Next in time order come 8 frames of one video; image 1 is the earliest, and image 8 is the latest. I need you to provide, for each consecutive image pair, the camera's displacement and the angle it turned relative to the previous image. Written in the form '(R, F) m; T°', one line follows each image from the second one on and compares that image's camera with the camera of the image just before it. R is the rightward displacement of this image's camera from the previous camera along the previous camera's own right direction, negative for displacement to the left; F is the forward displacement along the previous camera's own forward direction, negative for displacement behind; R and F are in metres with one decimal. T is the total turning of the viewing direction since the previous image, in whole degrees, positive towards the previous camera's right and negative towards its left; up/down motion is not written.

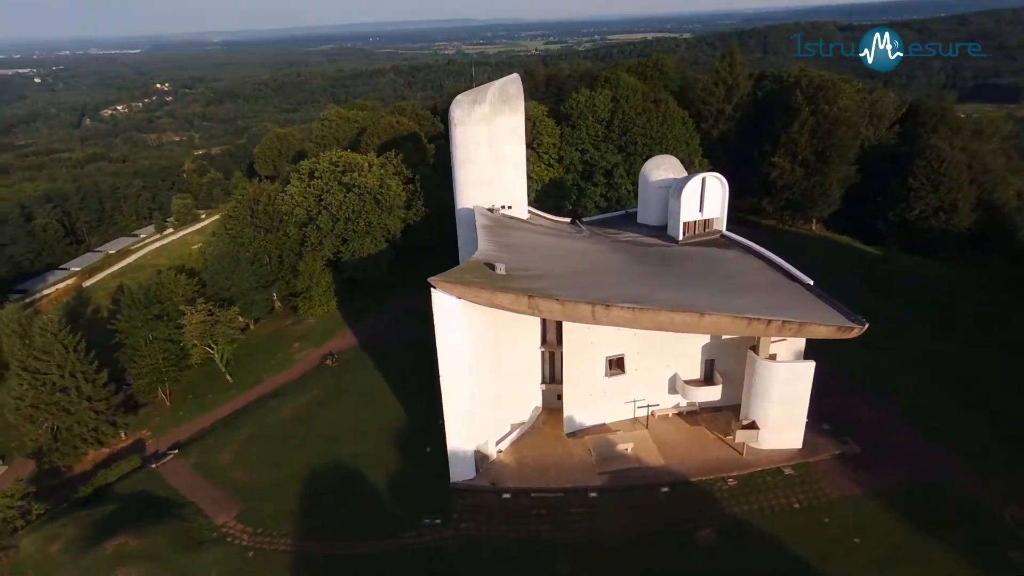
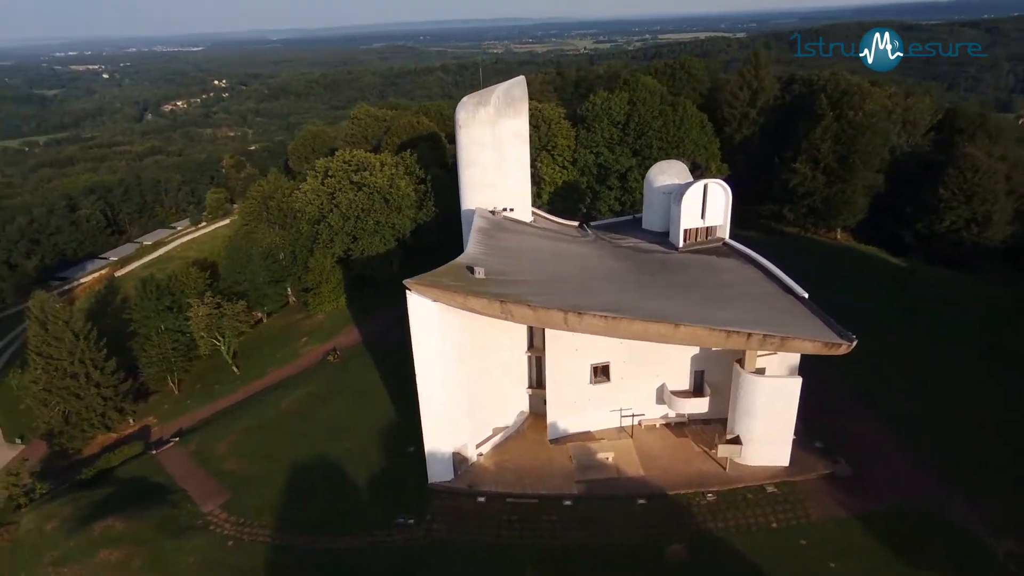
(+1.6, +0.1) m; -4°
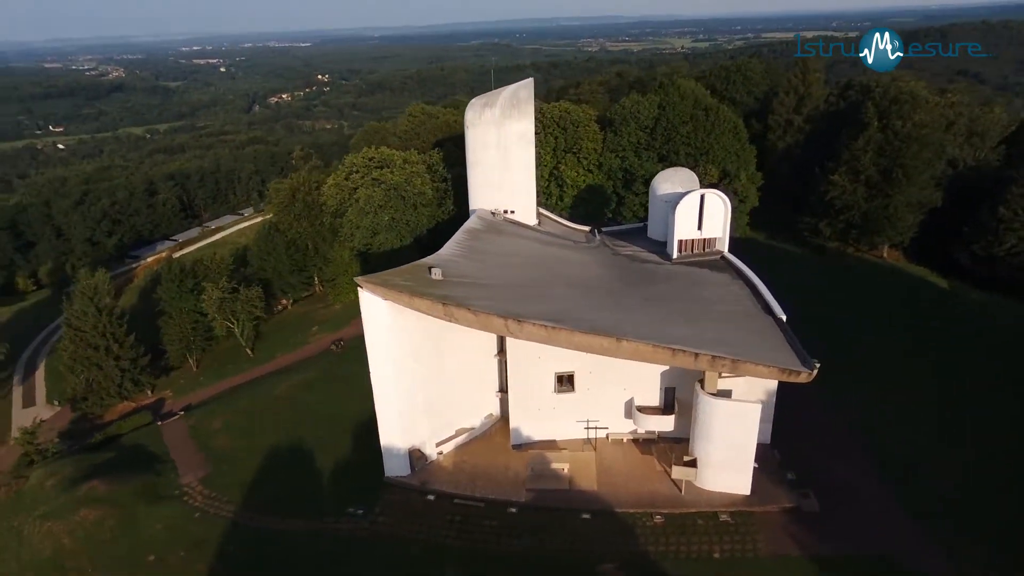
(+3.2, +0.2) m; -7°
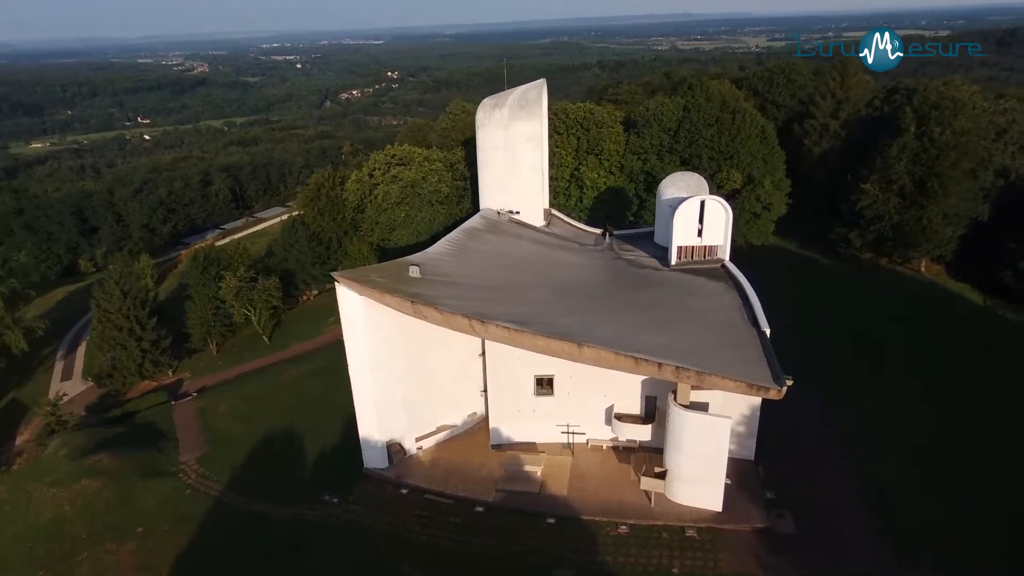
(+2.1, +0.1) m; -5°
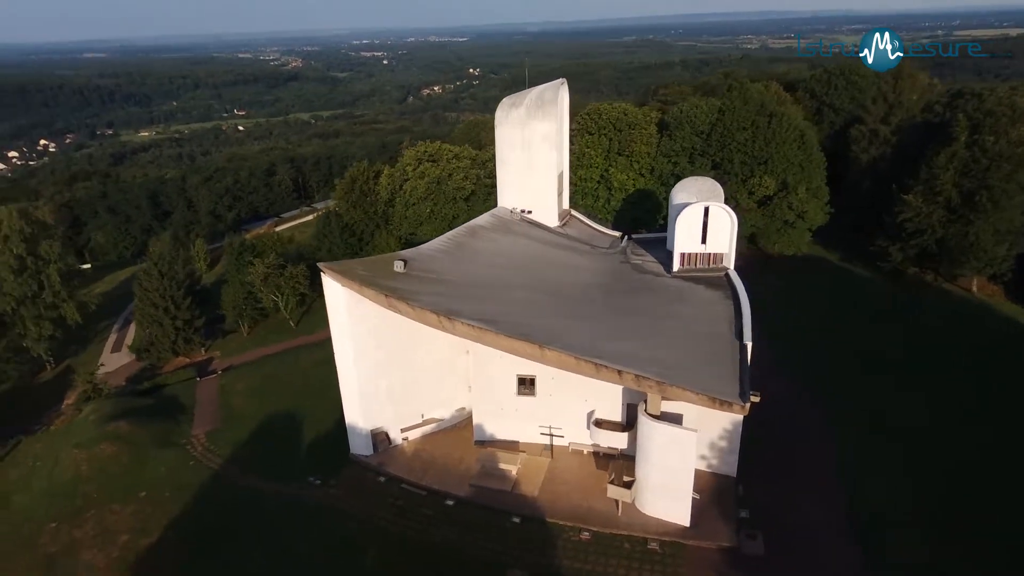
(+2.4, 0.0) m; -7°
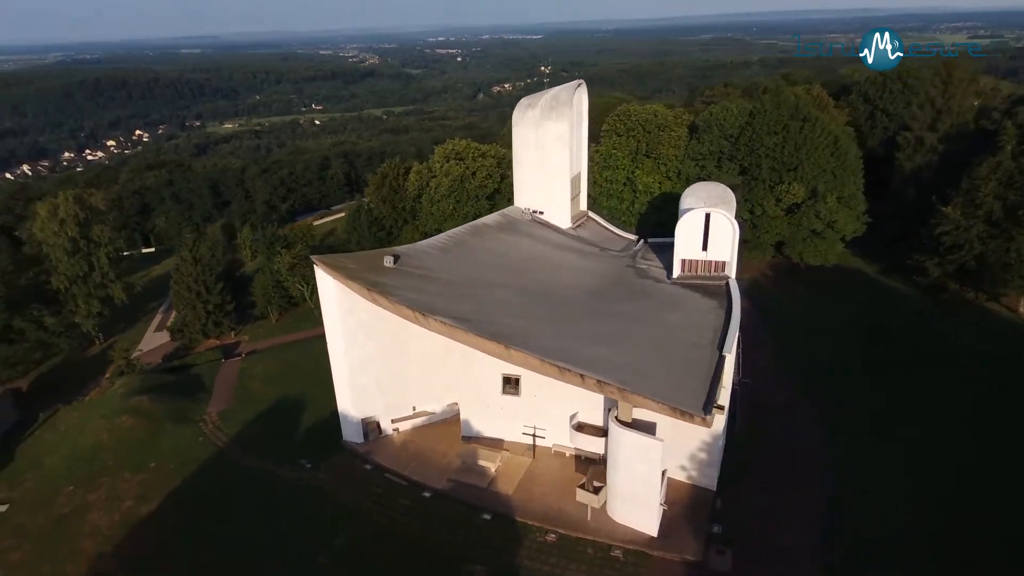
(+2.1, 0.0) m; -6°
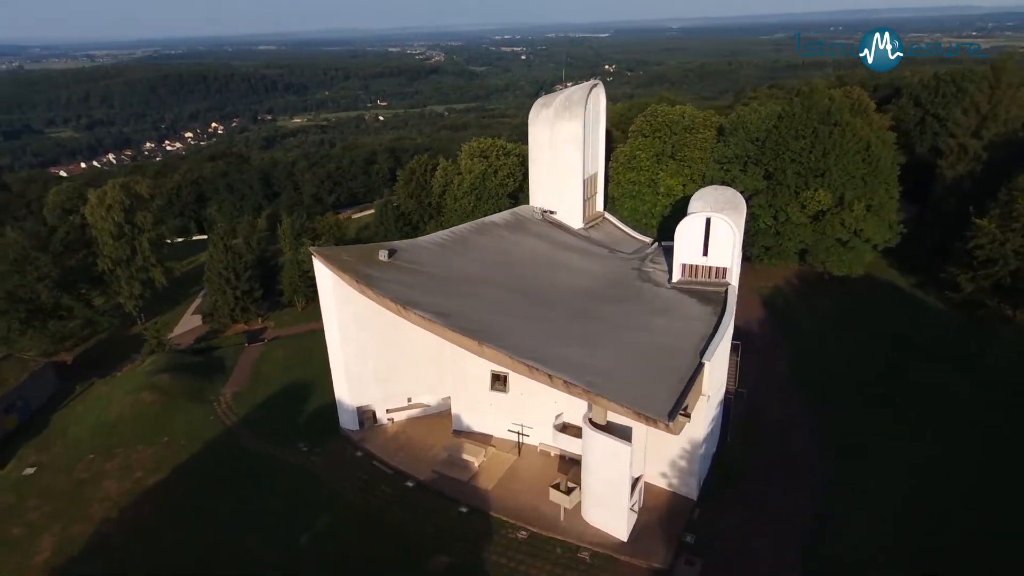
(+1.8, -0.1) m; -5°
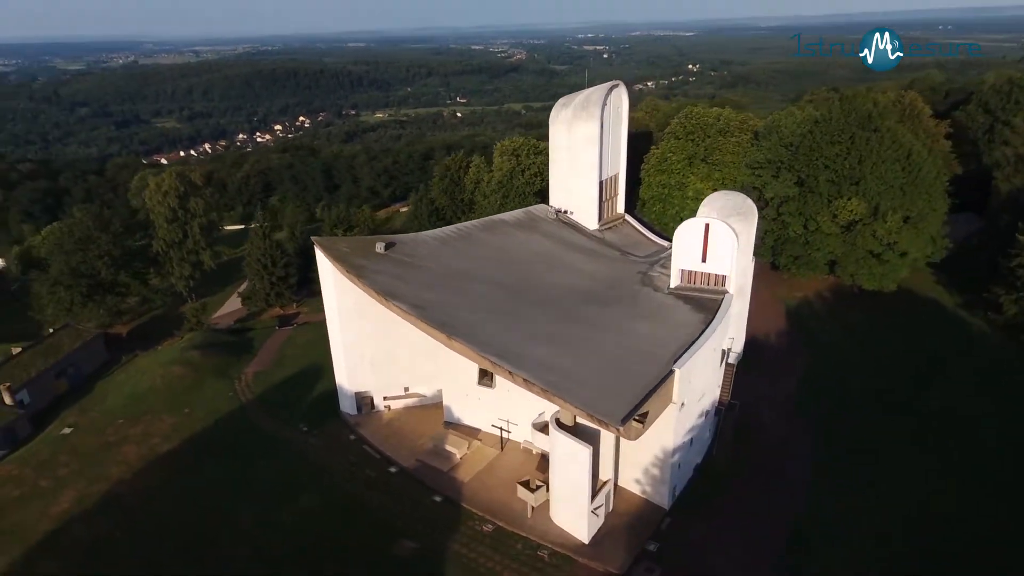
(+2.3, -0.1) m; -6°
